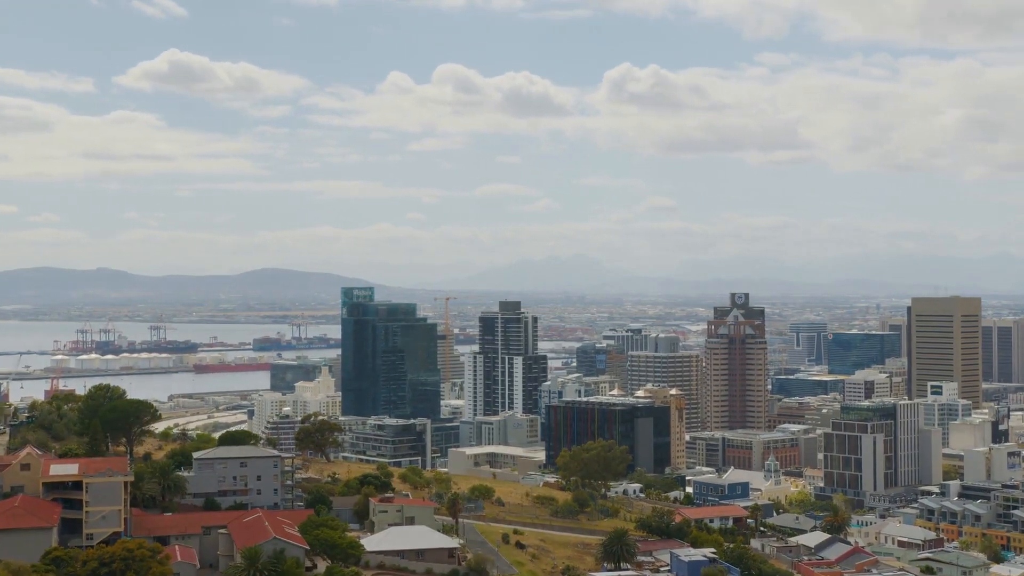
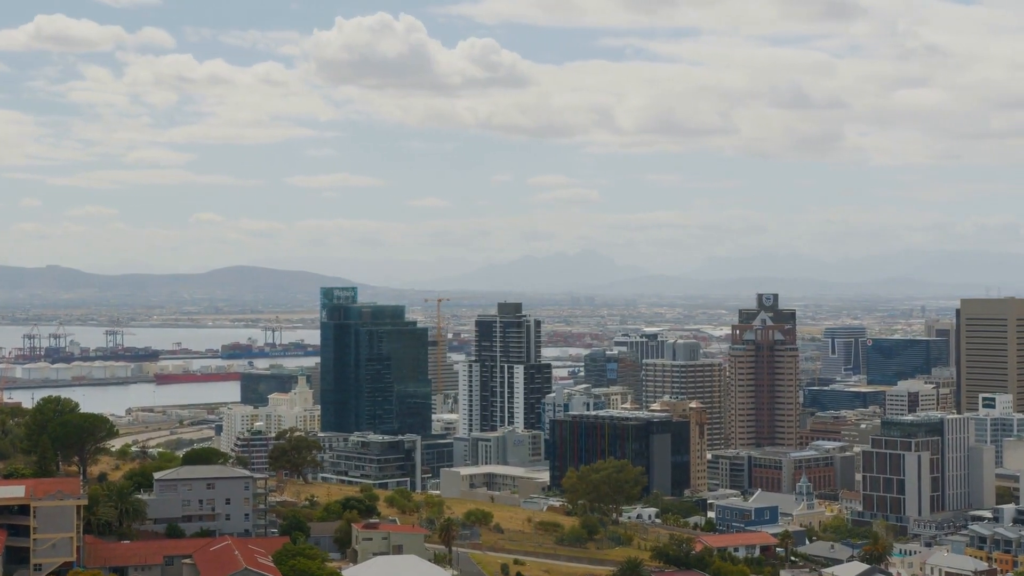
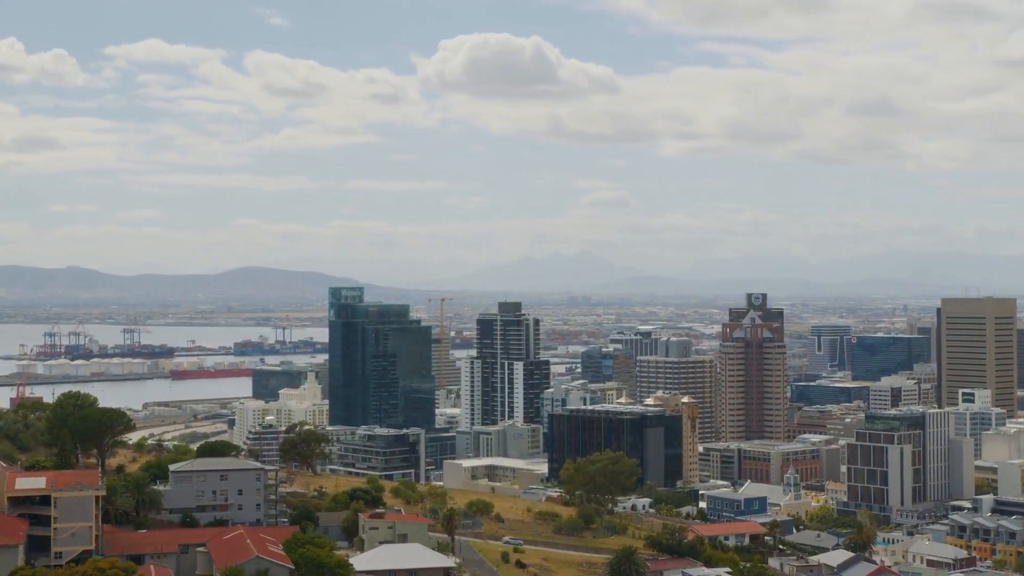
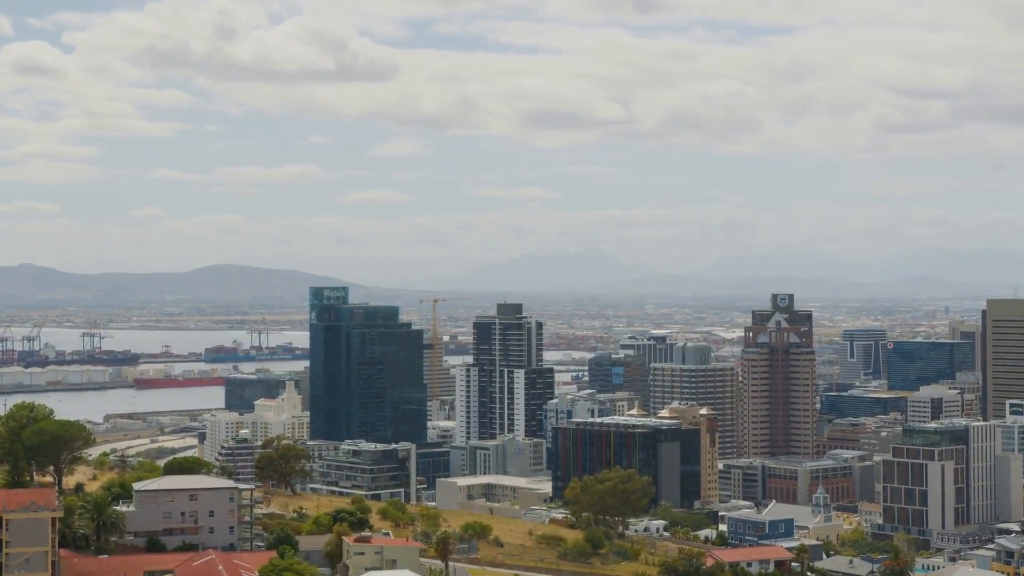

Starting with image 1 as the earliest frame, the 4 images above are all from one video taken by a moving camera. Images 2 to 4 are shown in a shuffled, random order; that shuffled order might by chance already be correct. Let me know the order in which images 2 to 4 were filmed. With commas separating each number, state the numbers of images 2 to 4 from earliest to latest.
3, 2, 4
